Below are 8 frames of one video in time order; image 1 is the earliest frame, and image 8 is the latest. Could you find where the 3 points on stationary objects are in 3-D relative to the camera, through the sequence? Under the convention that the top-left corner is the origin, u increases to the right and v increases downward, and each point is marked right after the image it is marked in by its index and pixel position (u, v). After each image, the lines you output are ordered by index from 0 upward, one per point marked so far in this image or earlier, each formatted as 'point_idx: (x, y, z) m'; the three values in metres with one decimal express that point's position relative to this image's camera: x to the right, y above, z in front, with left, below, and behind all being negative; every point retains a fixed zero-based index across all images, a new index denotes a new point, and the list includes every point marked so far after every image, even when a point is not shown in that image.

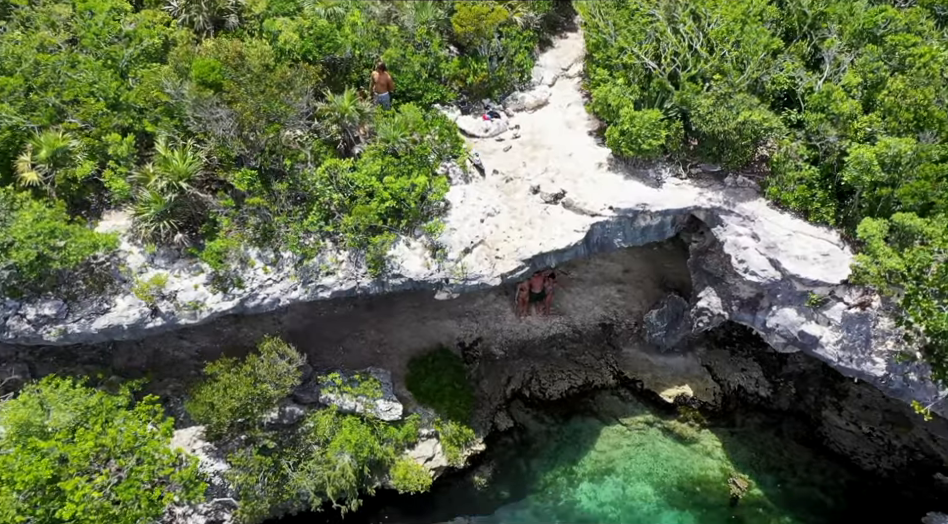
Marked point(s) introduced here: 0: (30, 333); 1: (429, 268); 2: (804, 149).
0: (-12.6, -1.9, +17.4) m
1: (-1.3, -0.1, +18.7) m
2: (+10.2, +3.5, +18.9) m
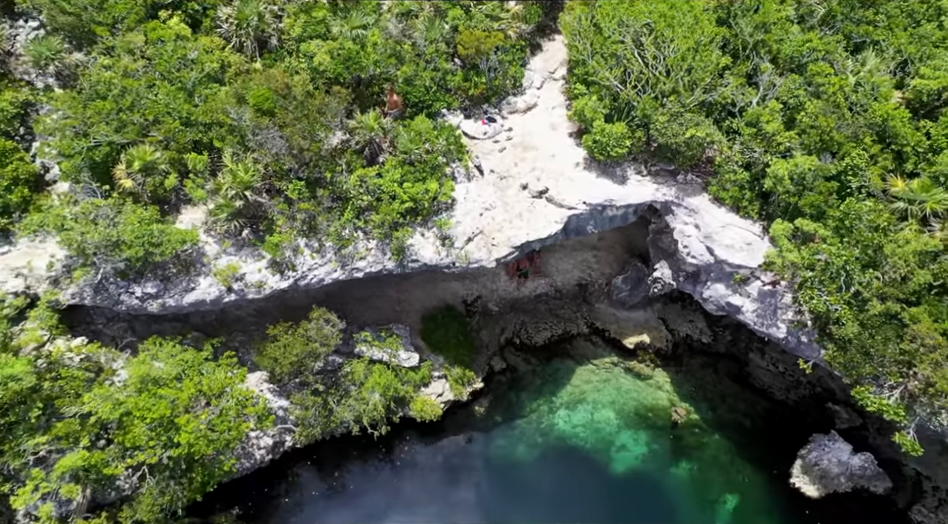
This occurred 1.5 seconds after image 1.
0: (-12.5, -1.6, +23.0) m
1: (-1.3, +0.3, +24.1) m
2: (+10.2, +4.0, +23.7) m
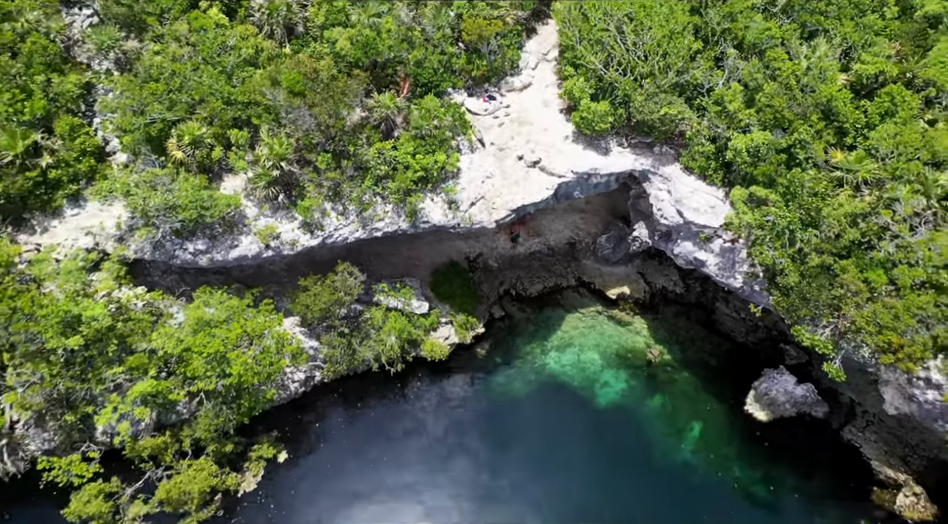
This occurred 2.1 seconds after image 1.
0: (-12.4, +0.1, +27.0) m
1: (-1.2, +2.1, +28.0) m
2: (+10.3, +5.7, +27.5) m
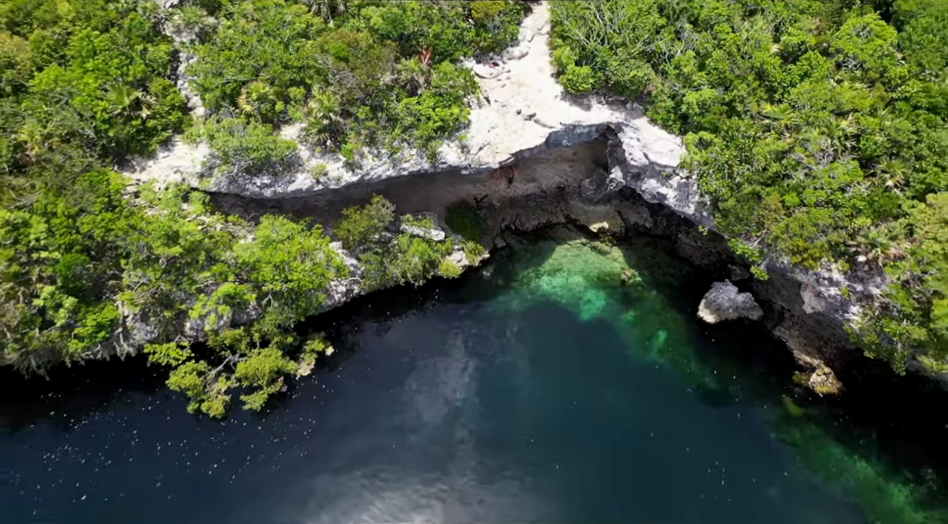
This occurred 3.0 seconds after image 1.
0: (-12.0, +3.8, +34.2) m
1: (-0.8, +5.9, +35.2) m
2: (+10.7, +9.5, +34.6) m
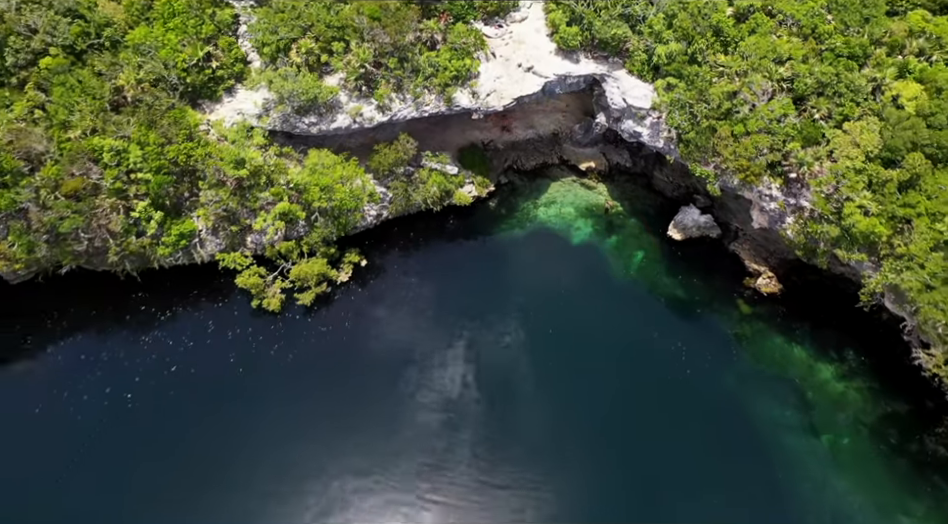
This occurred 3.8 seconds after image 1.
0: (-11.4, +8.9, +41.8) m
1: (-0.2, +10.9, +42.8) m
2: (+11.3, +14.6, +42.1) m
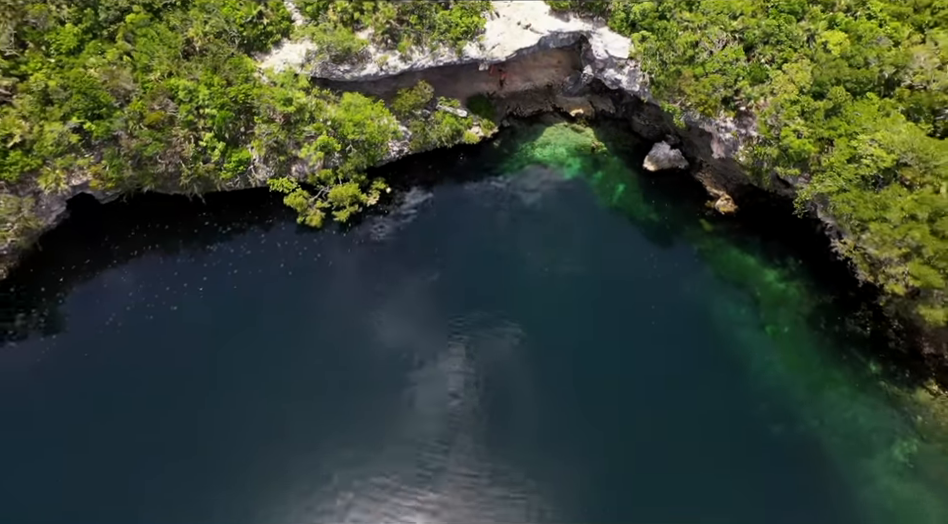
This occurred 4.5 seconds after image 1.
0: (-10.8, +14.9, +50.2) m
1: (+0.4, +17.0, +51.1) m
2: (+11.9, +20.7, +50.4) m
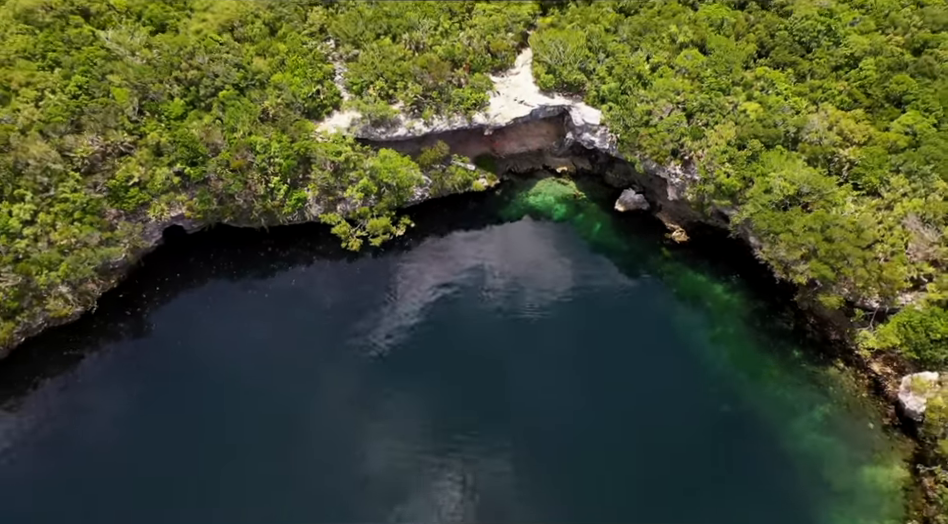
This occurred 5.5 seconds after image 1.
0: (-10.1, +12.9, +65.0) m
1: (+1.1, +14.9, +66.2) m
2: (+12.5, +18.6, +66.0) m
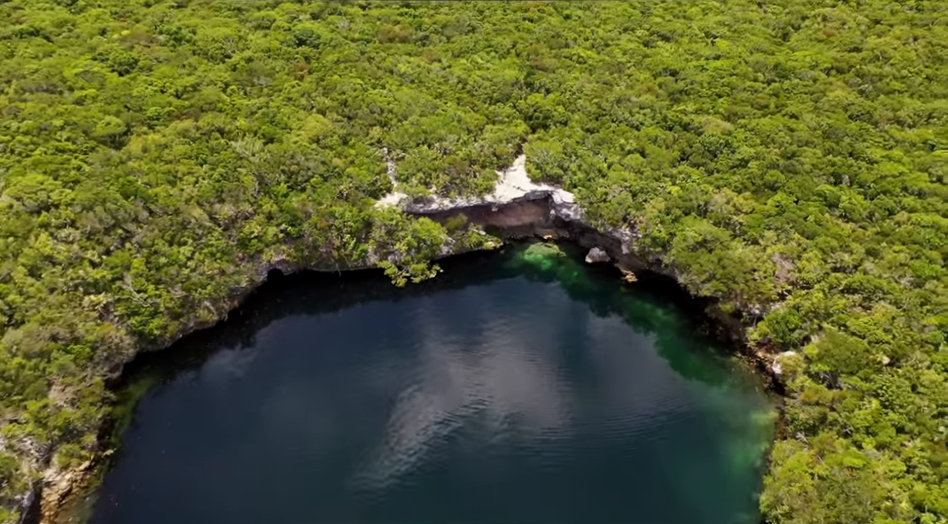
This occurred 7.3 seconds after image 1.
0: (-8.5, +7.5, +92.9) m
1: (+2.7, +9.1, +94.4) m
2: (+14.2, +12.8, +95.0) m
